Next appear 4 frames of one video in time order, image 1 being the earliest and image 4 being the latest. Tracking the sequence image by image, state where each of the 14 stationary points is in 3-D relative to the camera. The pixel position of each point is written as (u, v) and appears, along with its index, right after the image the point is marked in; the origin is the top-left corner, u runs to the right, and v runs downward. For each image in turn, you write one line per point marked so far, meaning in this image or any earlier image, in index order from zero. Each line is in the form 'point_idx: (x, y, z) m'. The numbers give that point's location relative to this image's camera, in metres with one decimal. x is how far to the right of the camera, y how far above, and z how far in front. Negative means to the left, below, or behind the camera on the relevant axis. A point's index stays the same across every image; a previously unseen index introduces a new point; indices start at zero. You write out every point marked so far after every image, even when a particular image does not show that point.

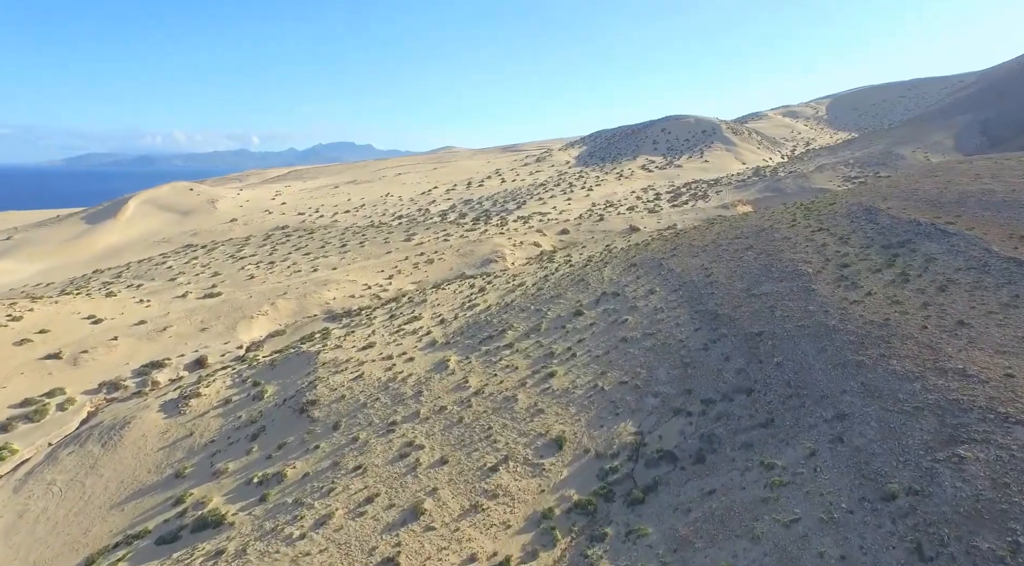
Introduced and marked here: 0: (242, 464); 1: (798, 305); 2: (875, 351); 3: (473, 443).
0: (-7.3, -4.9, +19.2) m
1: (+7.8, -0.6, +19.3) m
2: (+8.0, -1.5, +15.5) m
3: (-1.0, -3.9, +17.4) m
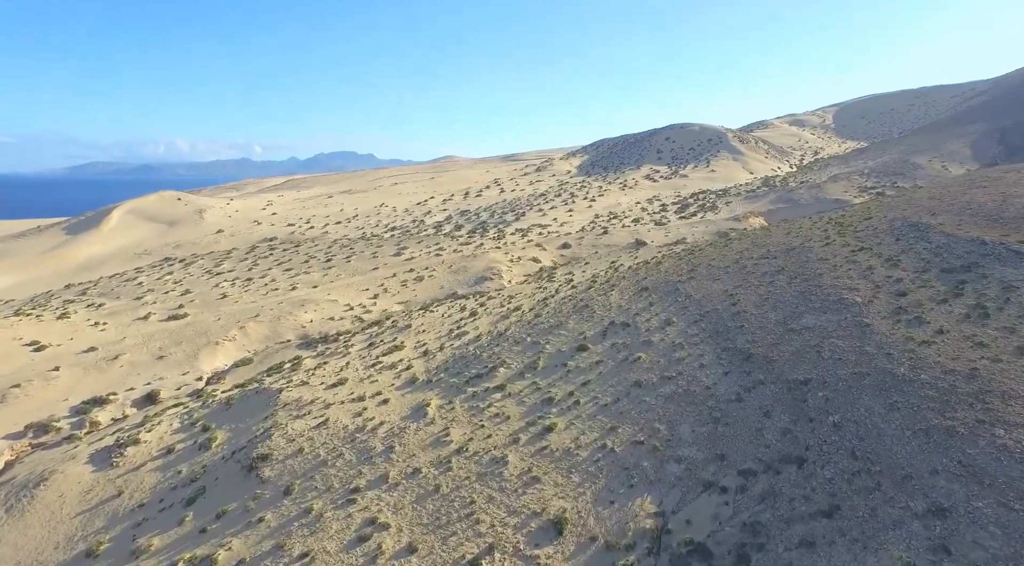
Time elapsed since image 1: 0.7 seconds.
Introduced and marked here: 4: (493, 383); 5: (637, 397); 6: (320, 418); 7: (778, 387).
0: (-7.5, -5.7, +15.7) m
1: (+7.5, -1.4, +15.8) m
2: (+7.7, -2.2, +12.0) m
3: (-1.2, -4.6, +13.8) m
4: (-0.5, -2.7, +19.7) m
5: (+3.0, -2.7, +16.8) m
6: (-5.4, -3.8, +20.0) m
7: (+5.8, -2.2, +15.4) m
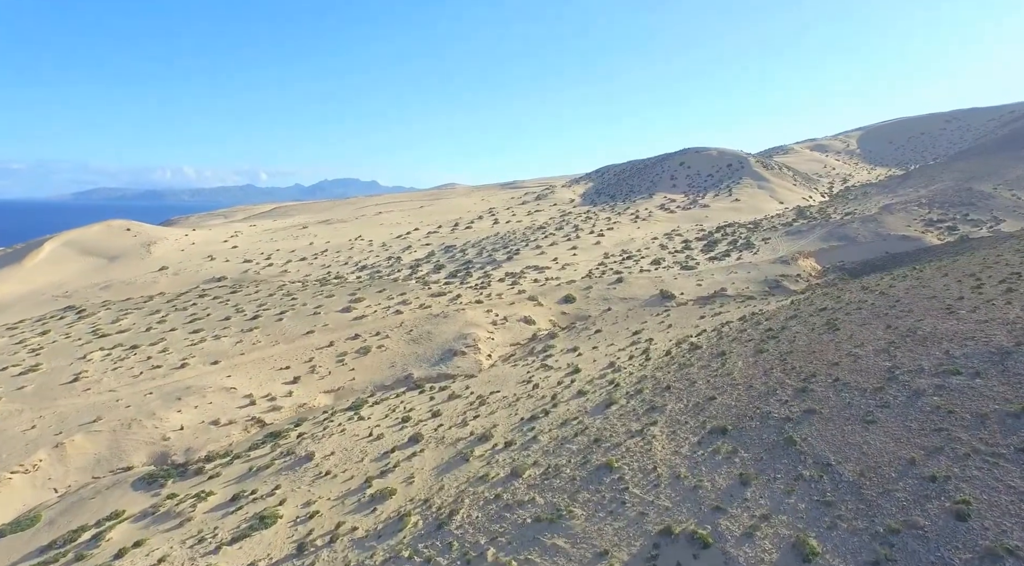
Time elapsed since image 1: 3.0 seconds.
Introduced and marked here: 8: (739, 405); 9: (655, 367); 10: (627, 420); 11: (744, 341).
0: (-8.4, -7.7, +3.9) m
1: (+6.7, -3.5, +4.1) m
2: (+6.9, -4.2, +0.4) m
3: (-2.1, -6.6, +2.1) m
4: (-1.4, -4.9, +8.1) m
5: (+2.1, -4.8, +5.1) m
6: (-6.3, -6.0, +8.3) m
7: (+4.9, -4.3, +3.8) m
8: (+4.4, -2.3, +13.5) m
9: (+4.0, -2.1, +19.0) m
10: (+2.5, -2.7, +14.7) m
11: (+6.4, -1.5, +19.2) m
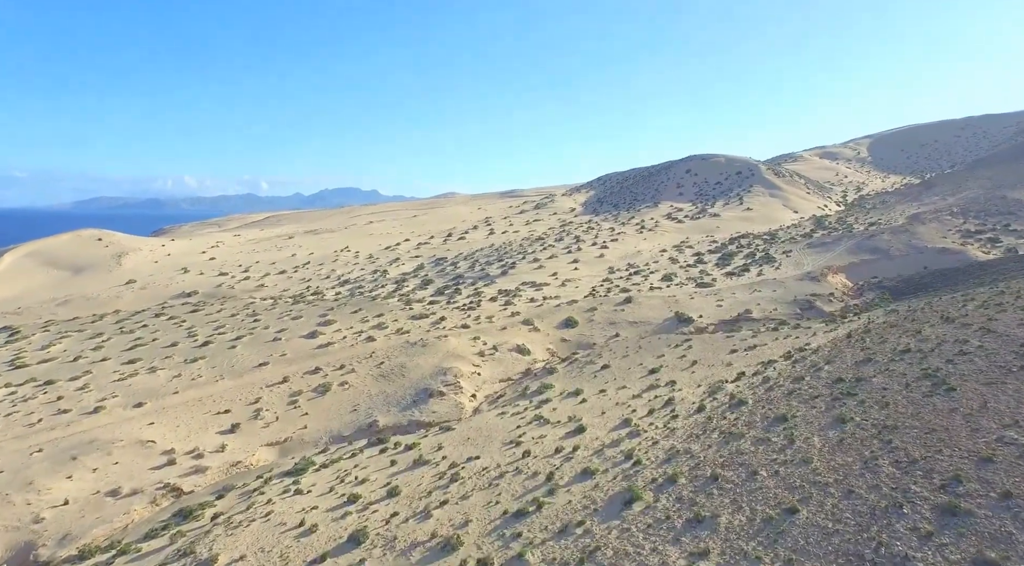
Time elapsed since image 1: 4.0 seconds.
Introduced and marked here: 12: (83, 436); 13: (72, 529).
0: (-8.8, -8.2, -1.2) m
1: (+6.3, -4.0, -0.9) m
2: (+6.5, -4.6, -4.7) m
3: (-2.5, -7.1, -3.0) m
4: (-1.8, -5.4, +3.0) m
5: (+1.7, -5.3, +0.1) m
6: (-6.6, -6.5, +3.2) m
7: (+4.5, -4.8, -1.3) m
8: (+4.0, -2.9, +8.5) m
9: (+3.6, -2.8, +14.0) m
10: (+2.1, -3.3, +9.7) m
11: (+6.0, -2.2, +14.2) m
12: (-12.1, -4.4, +20.2) m
13: (-9.9, -5.5, +16.0) m
